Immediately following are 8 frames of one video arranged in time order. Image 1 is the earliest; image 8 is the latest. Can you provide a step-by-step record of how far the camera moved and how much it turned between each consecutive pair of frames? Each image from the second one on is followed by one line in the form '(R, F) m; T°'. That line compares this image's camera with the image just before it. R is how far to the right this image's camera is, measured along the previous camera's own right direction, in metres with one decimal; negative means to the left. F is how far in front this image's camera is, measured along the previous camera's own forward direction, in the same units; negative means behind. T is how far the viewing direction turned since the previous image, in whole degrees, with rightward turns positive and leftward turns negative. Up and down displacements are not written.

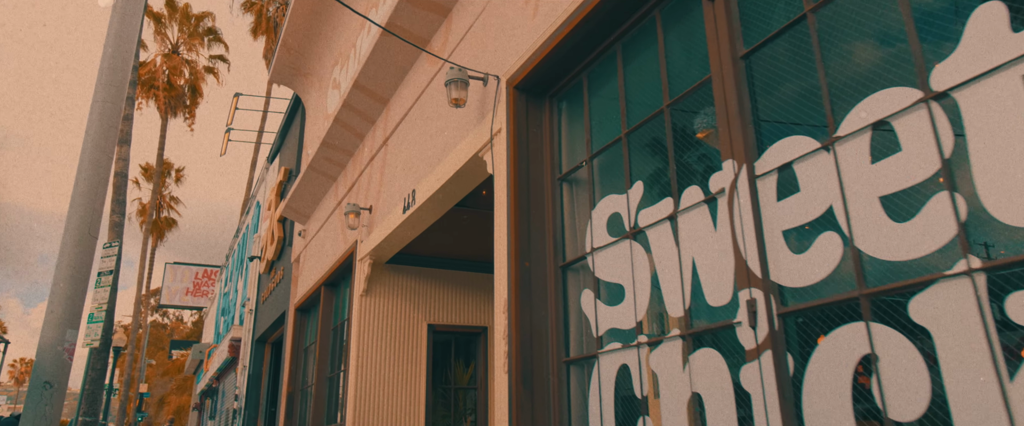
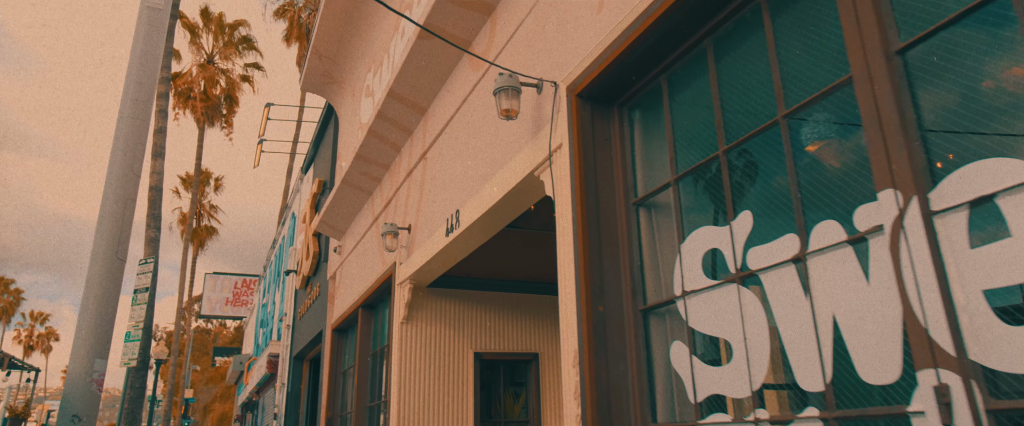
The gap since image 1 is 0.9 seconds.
(-0.1, +0.6) m; -3°
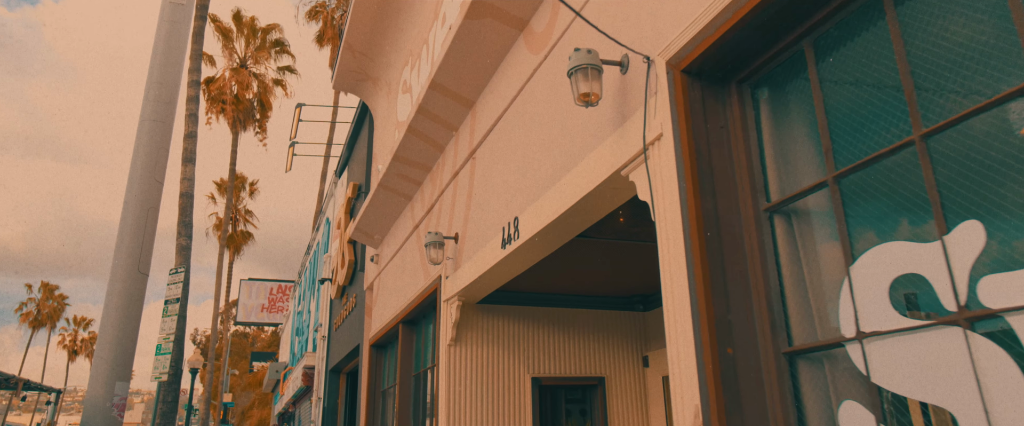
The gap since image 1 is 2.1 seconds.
(-0.2, +0.7) m; -3°
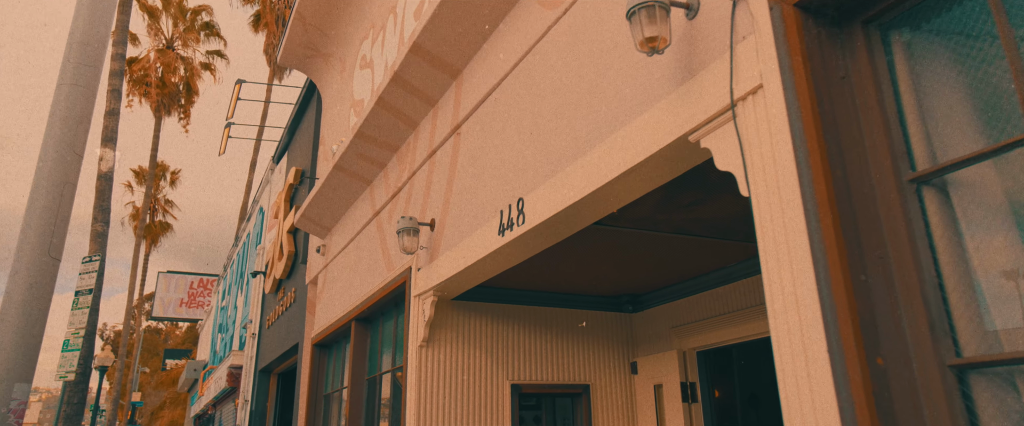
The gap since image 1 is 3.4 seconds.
(-0.4, +0.6) m; +6°
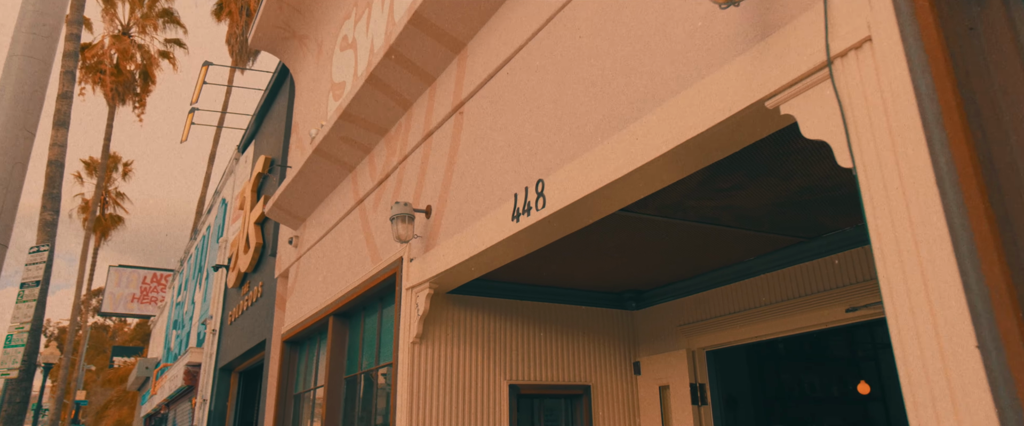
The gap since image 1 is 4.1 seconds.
(-0.3, +0.4) m; +3°
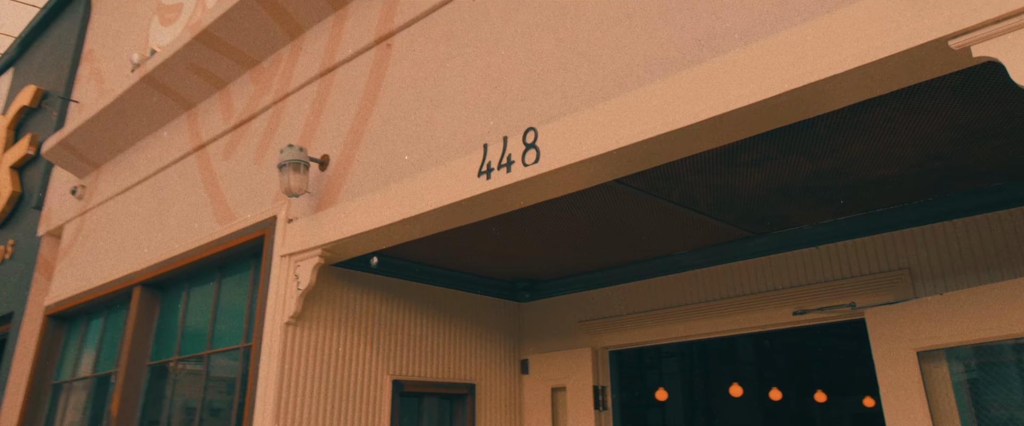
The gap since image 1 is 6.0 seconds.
(-0.7, +0.8) m; +18°
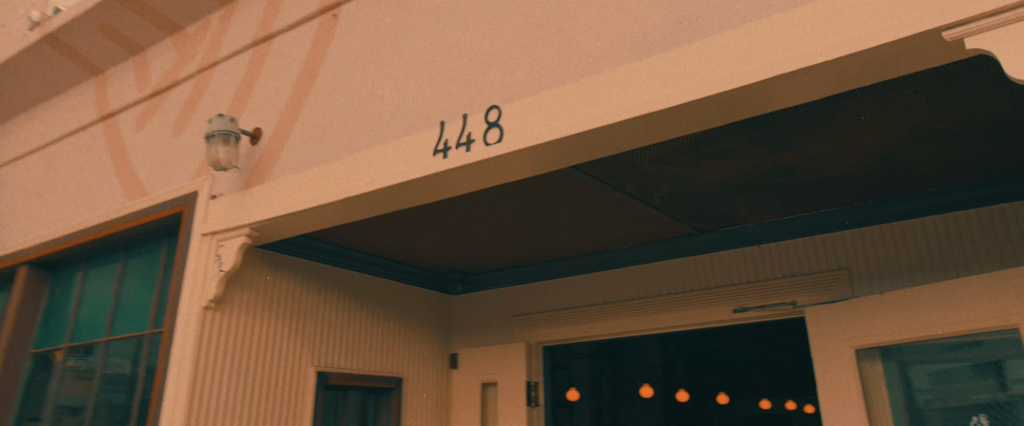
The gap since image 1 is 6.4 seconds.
(-0.2, +0.1) m; +7°
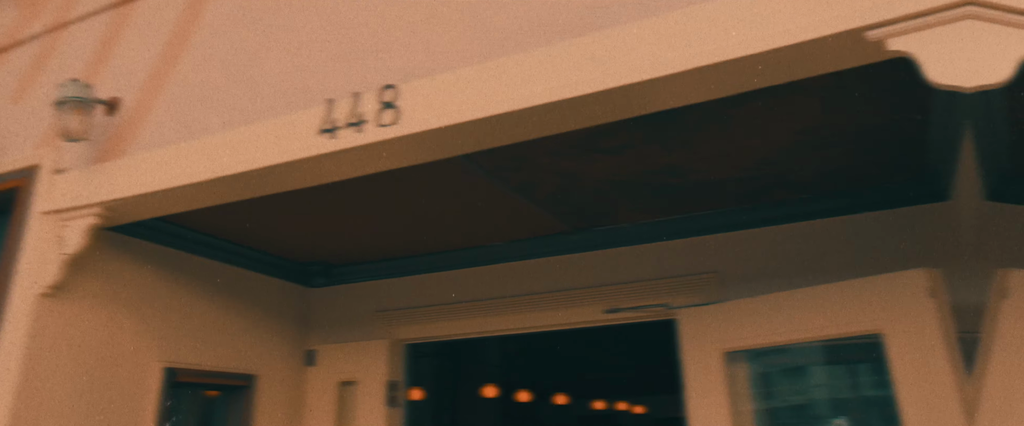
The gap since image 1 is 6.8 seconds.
(-0.1, +0.1) m; +10°
